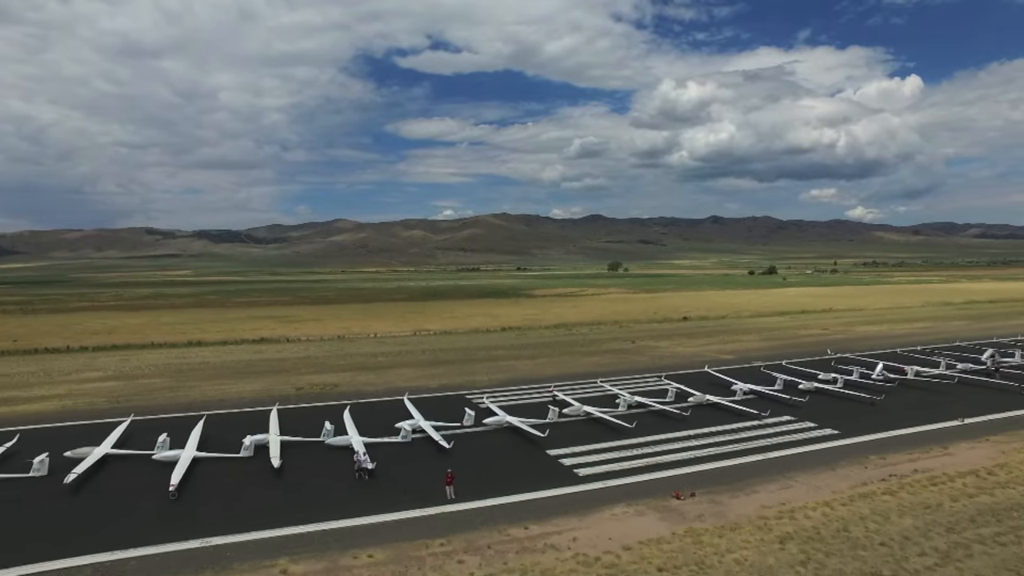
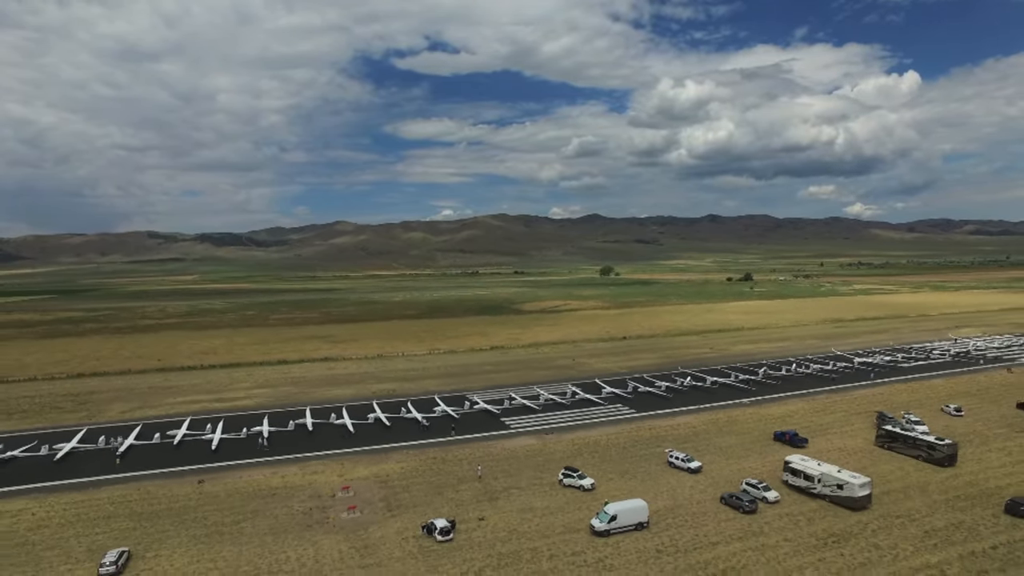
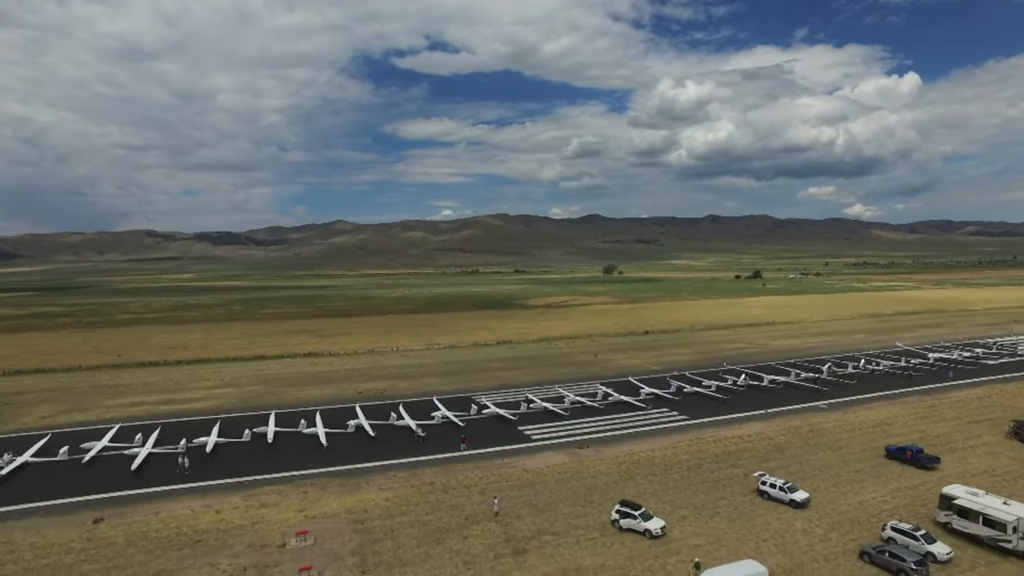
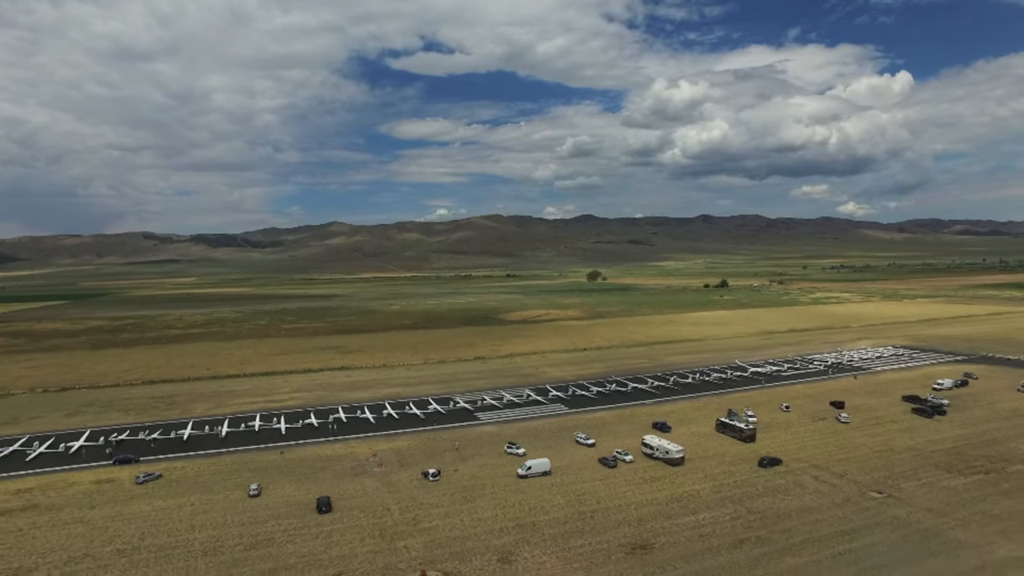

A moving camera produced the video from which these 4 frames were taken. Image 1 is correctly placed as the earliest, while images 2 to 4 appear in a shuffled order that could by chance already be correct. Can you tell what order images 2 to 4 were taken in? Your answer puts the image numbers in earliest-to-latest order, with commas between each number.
3, 2, 4
